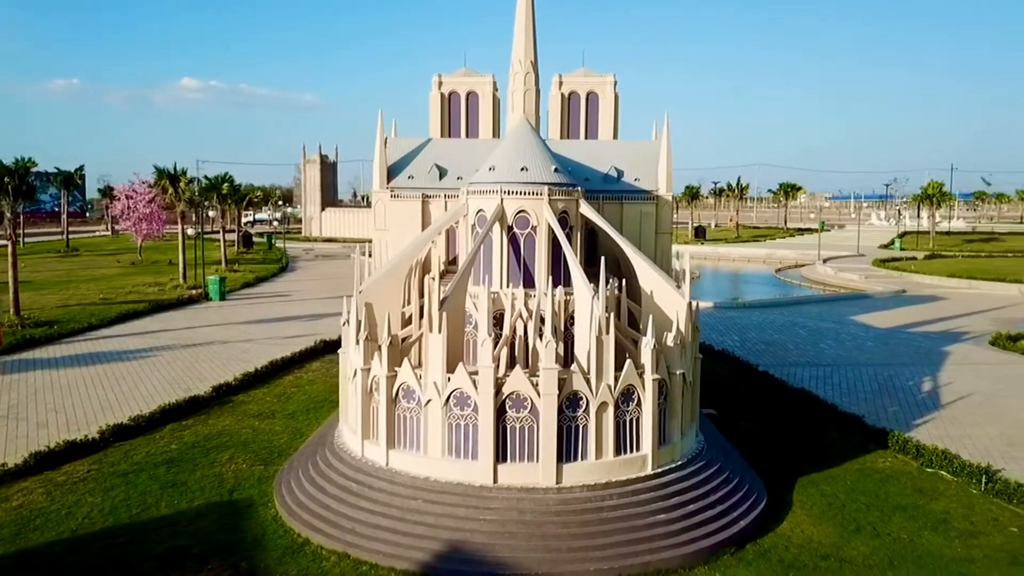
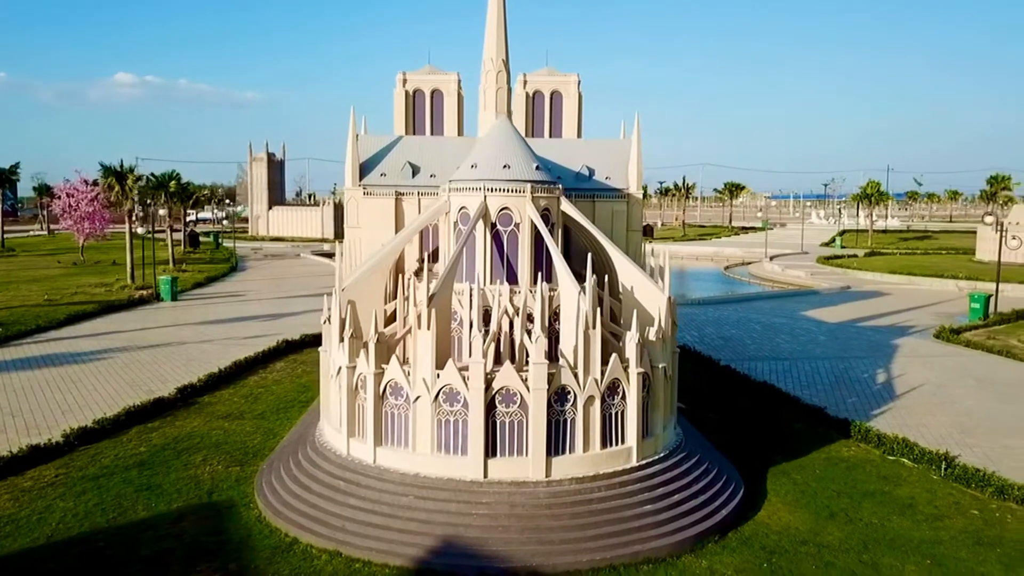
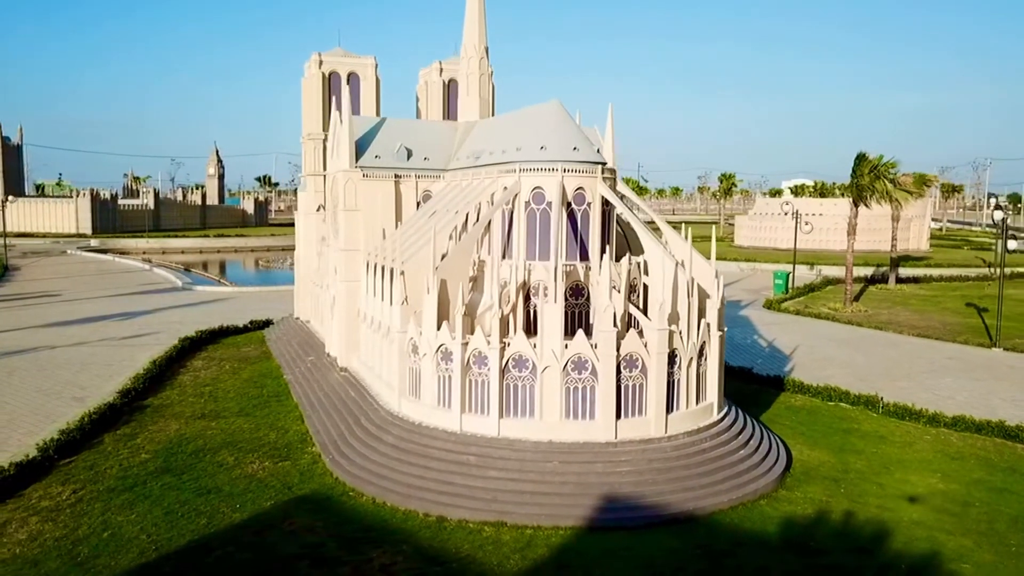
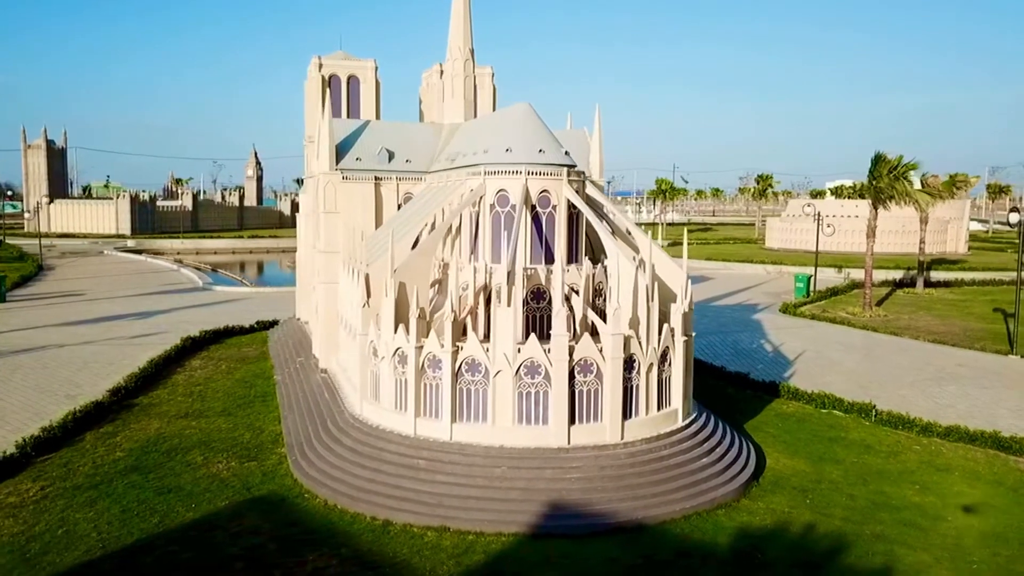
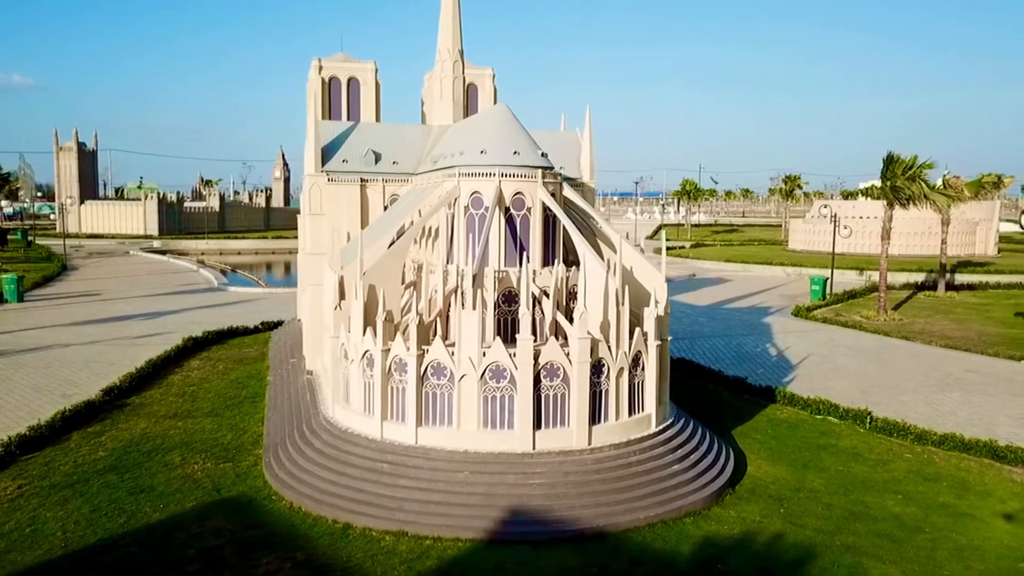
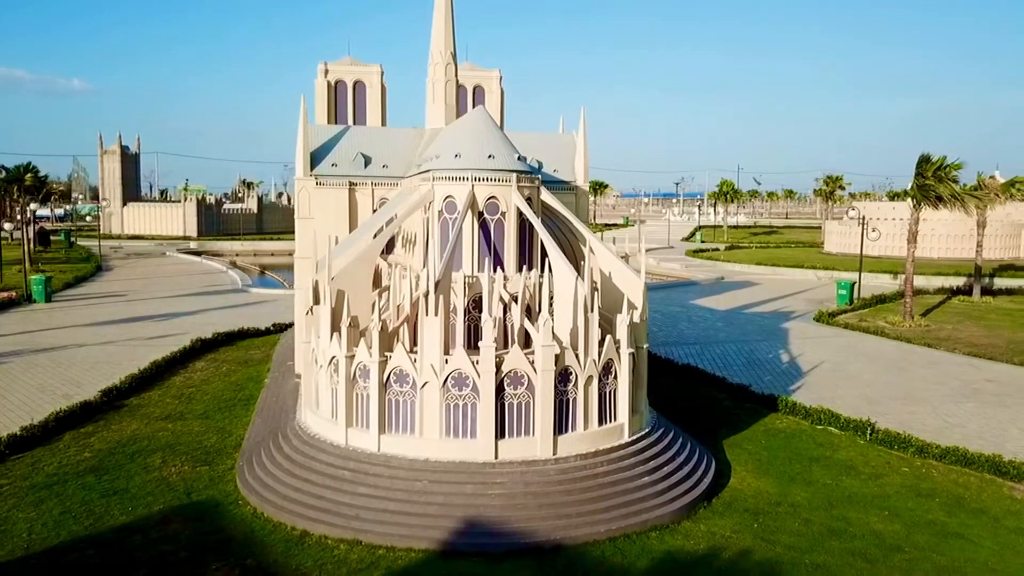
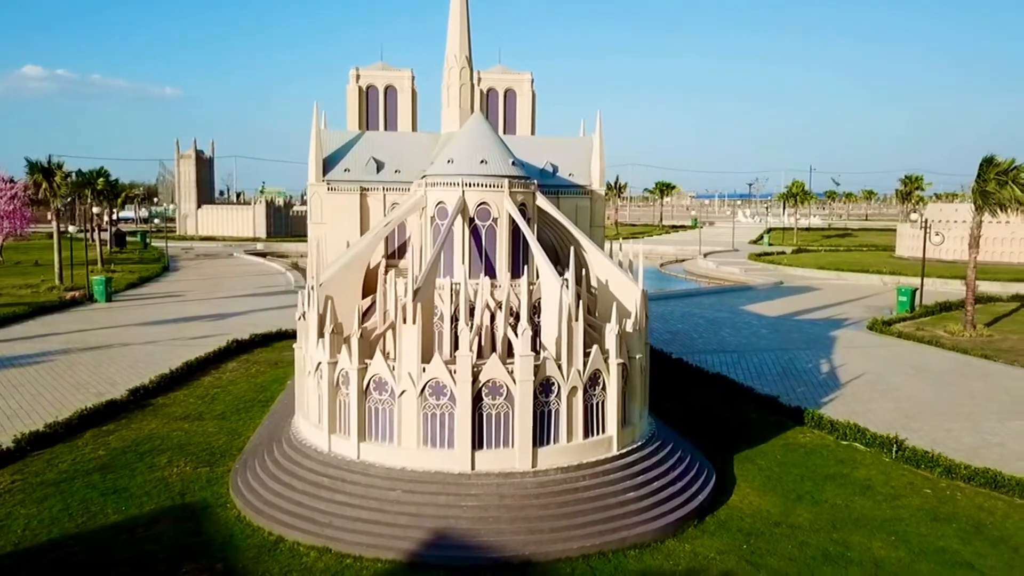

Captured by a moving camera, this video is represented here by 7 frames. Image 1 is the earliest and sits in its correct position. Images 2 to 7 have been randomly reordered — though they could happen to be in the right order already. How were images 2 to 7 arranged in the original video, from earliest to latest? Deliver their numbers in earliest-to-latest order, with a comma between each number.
2, 7, 6, 5, 4, 3
